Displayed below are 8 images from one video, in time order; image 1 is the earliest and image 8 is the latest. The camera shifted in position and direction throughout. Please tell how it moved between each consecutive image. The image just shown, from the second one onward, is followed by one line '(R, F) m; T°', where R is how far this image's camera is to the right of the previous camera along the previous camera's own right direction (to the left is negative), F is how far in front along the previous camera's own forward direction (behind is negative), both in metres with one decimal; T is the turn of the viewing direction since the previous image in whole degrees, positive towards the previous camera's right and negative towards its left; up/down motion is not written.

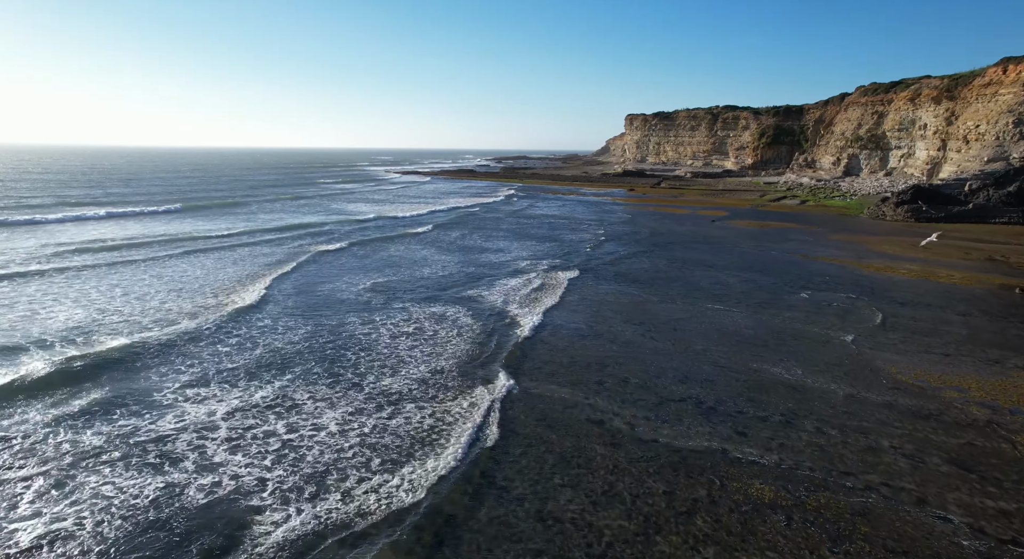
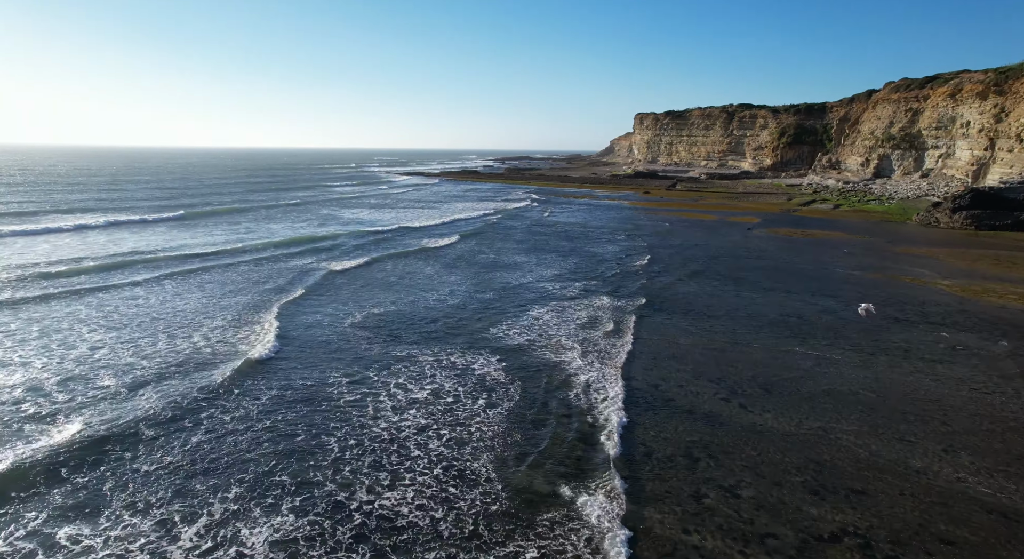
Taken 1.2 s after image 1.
(-0.7, +3.5) m; 0°
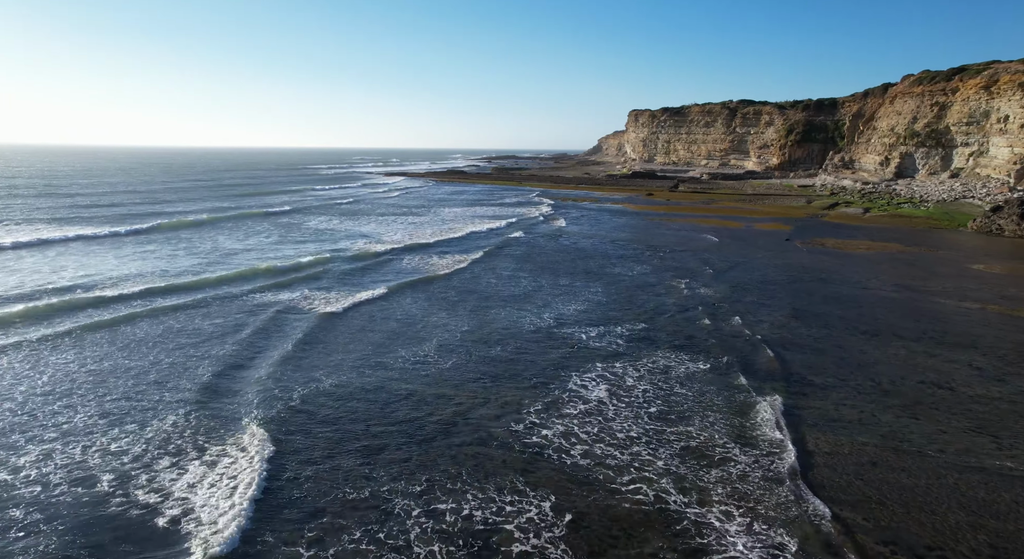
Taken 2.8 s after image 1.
(-0.7, +5.1) m; +1°
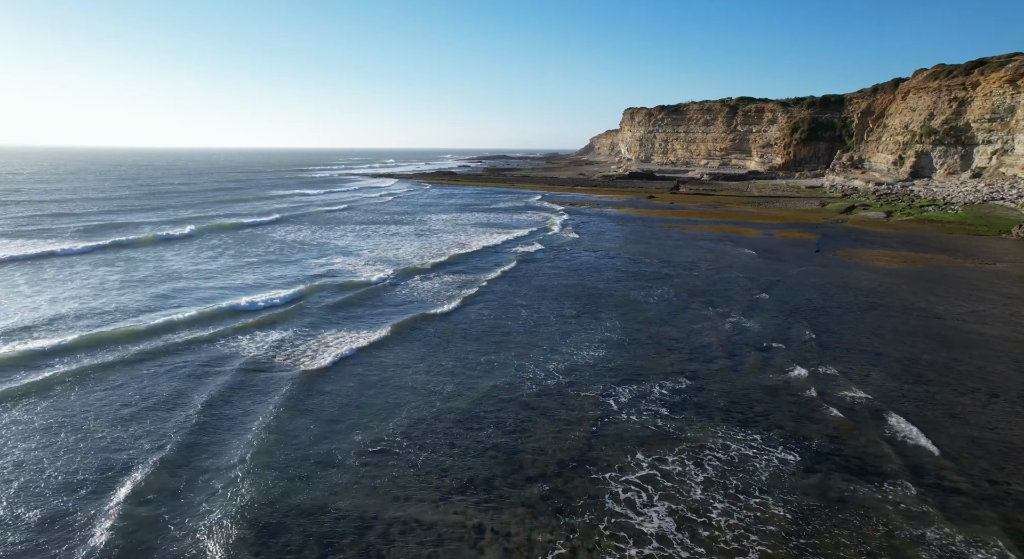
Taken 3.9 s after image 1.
(-0.2, +3.6) m; +1°
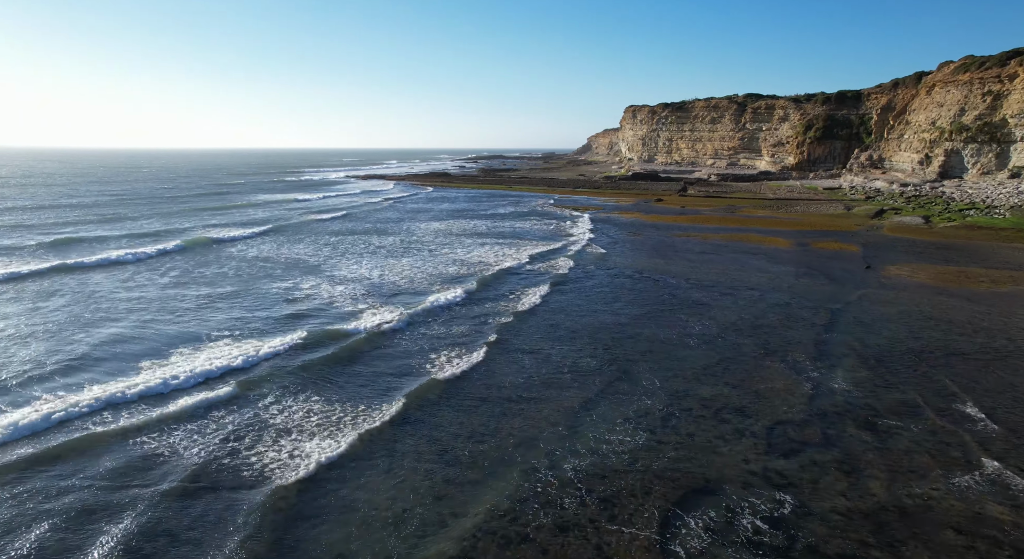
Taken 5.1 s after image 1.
(-0.1, +3.9) m; 0°
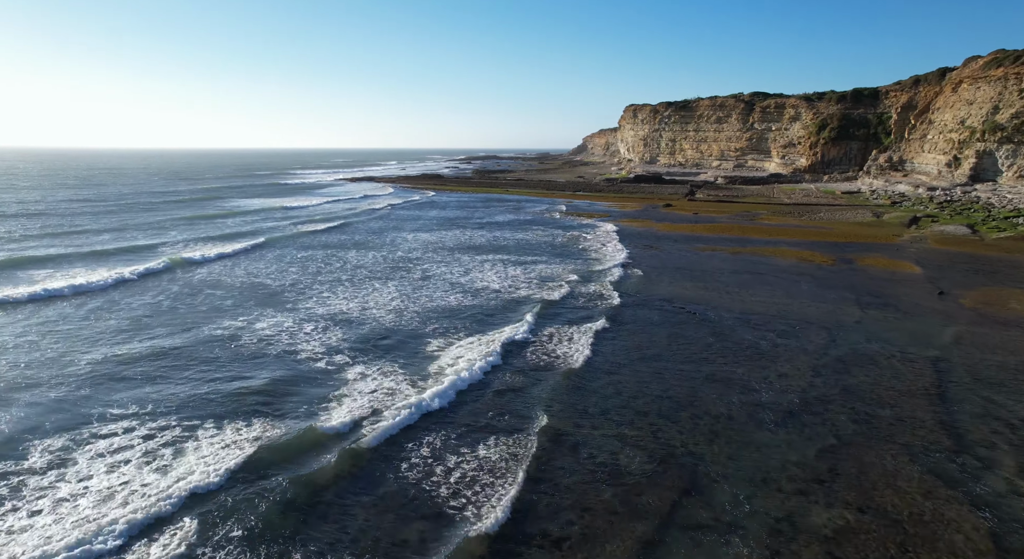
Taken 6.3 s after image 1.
(-0.3, +3.8) m; +1°
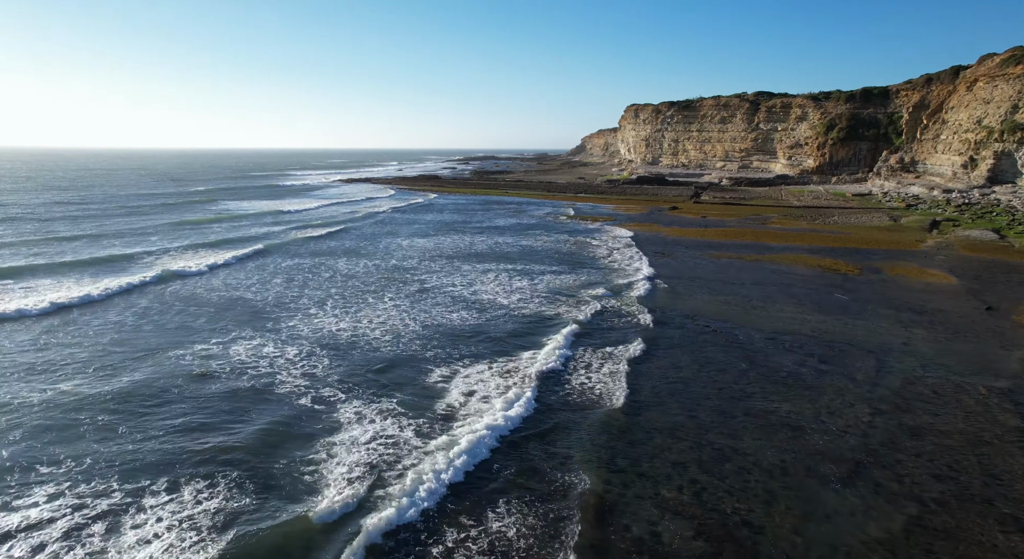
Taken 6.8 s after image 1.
(-0.2, +1.7) m; 0°
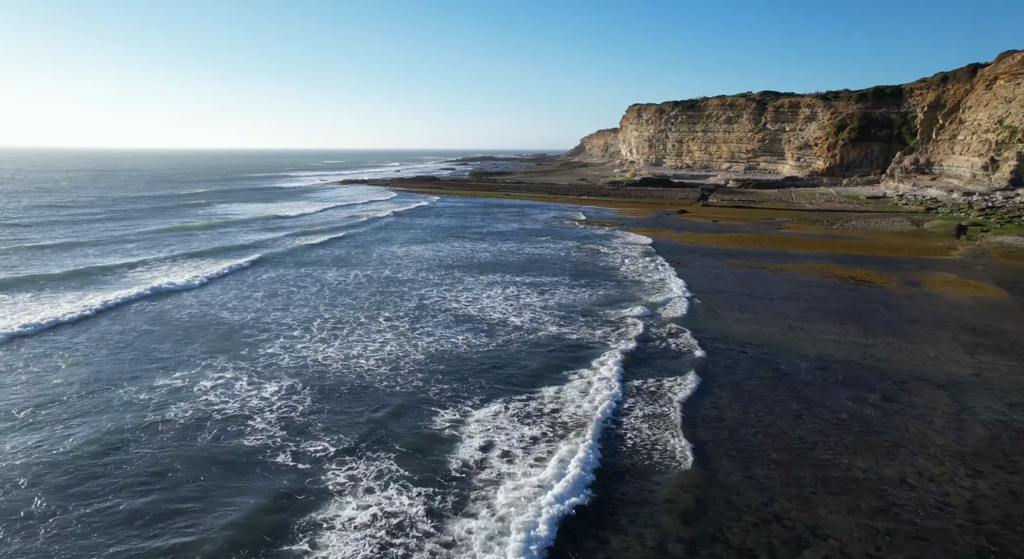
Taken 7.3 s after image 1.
(-0.3, +1.9) m; 0°
